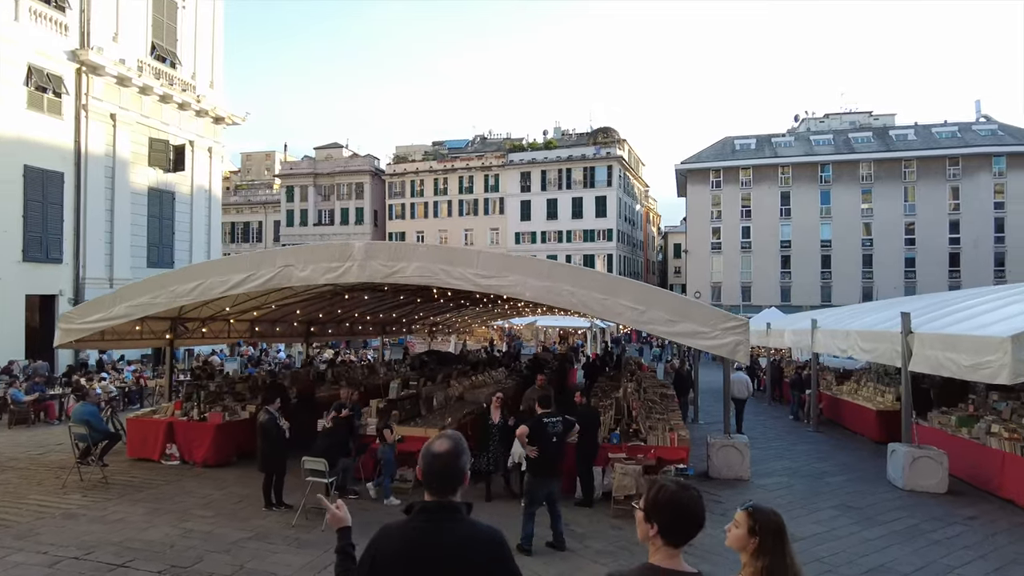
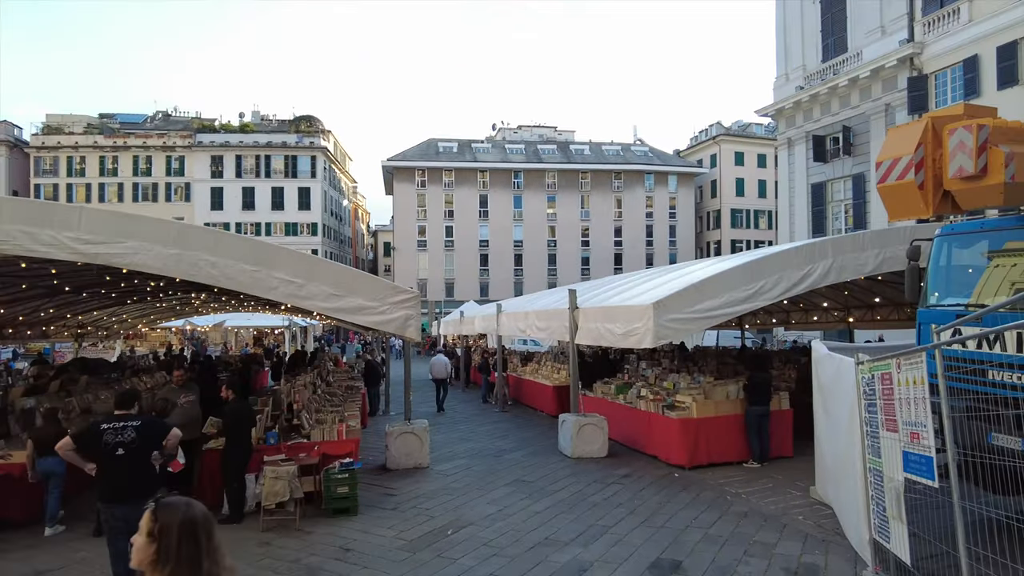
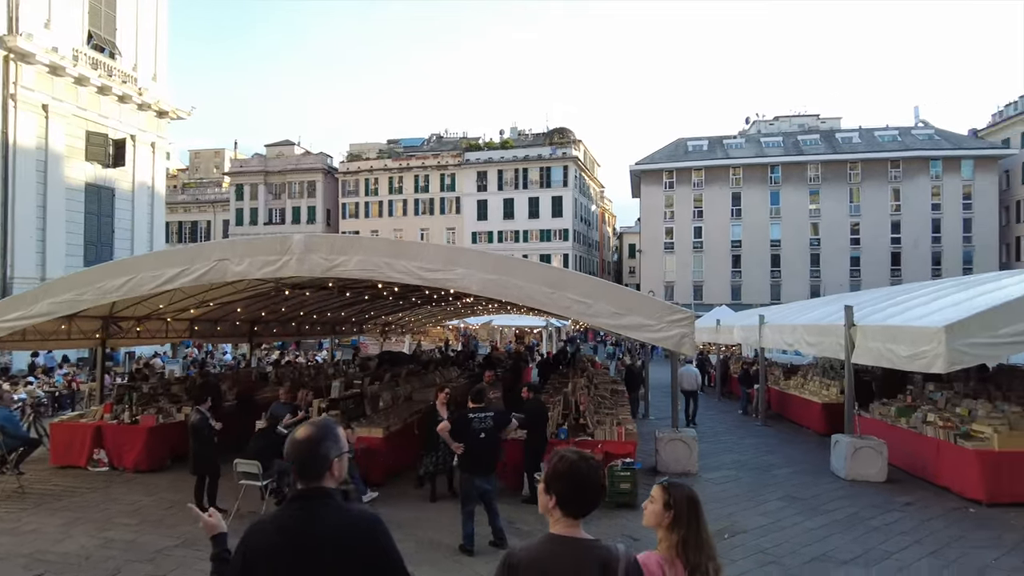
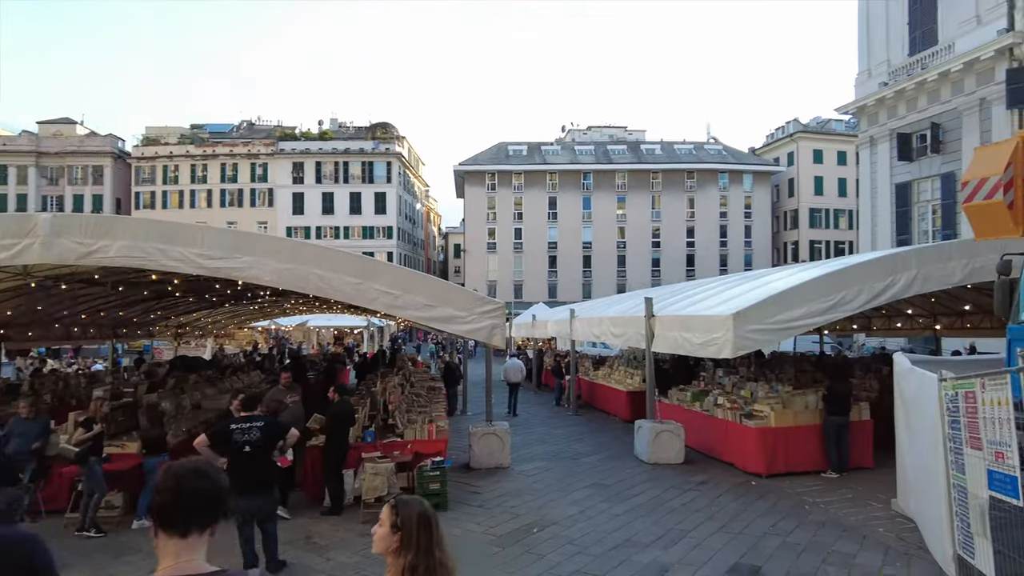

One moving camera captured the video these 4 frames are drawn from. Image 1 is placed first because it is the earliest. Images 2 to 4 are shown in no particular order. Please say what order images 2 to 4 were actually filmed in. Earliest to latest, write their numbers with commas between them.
3, 4, 2
